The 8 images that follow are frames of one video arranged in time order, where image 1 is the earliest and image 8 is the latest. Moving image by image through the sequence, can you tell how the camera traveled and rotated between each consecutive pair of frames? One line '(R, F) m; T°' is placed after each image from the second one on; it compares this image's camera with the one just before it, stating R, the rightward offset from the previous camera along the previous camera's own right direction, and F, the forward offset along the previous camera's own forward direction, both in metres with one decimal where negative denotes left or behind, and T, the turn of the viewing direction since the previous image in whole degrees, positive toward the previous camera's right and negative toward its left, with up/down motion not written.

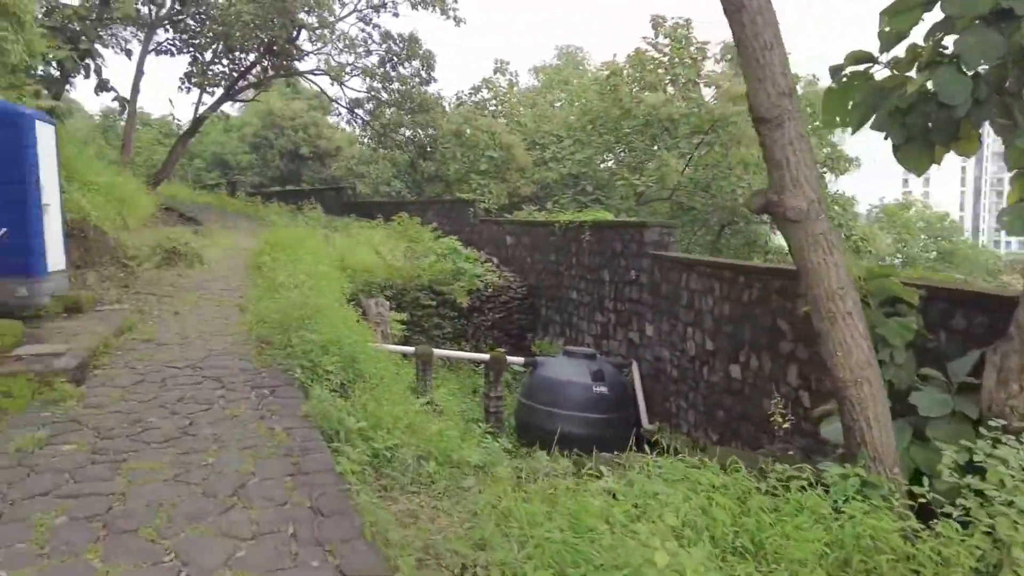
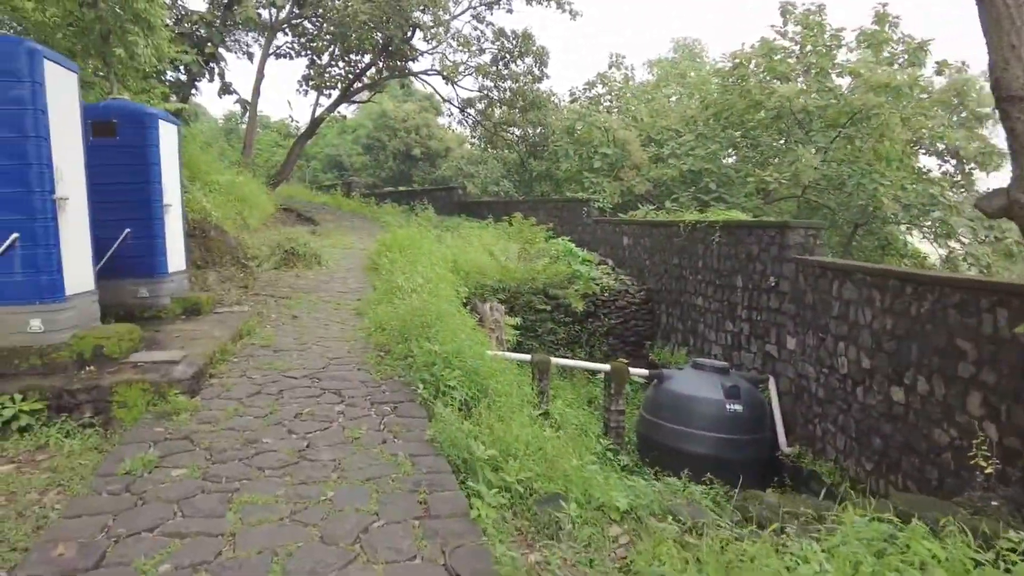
(-0.2, +0.4) m; -8°
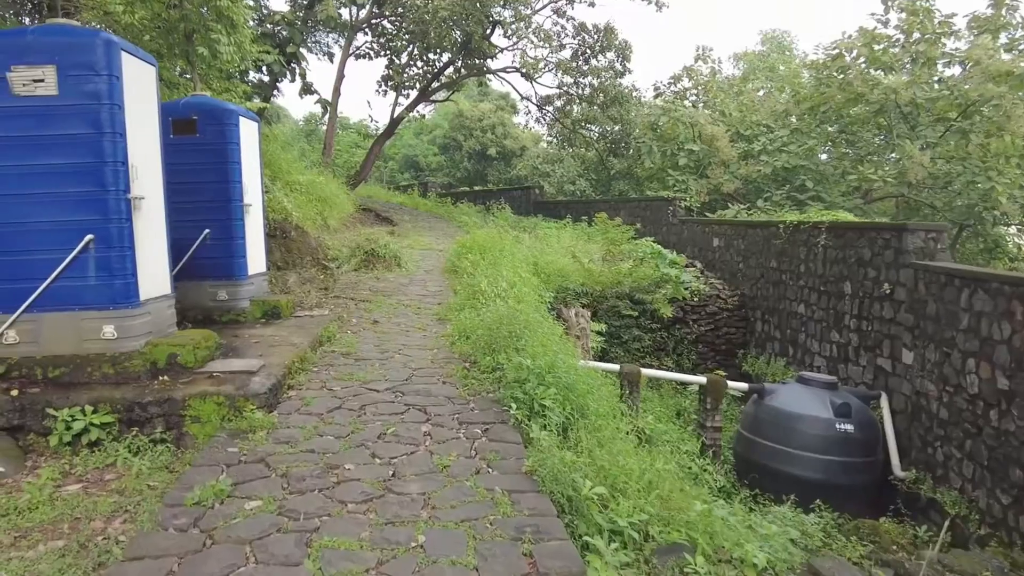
(-0.1, +0.4) m; -5°
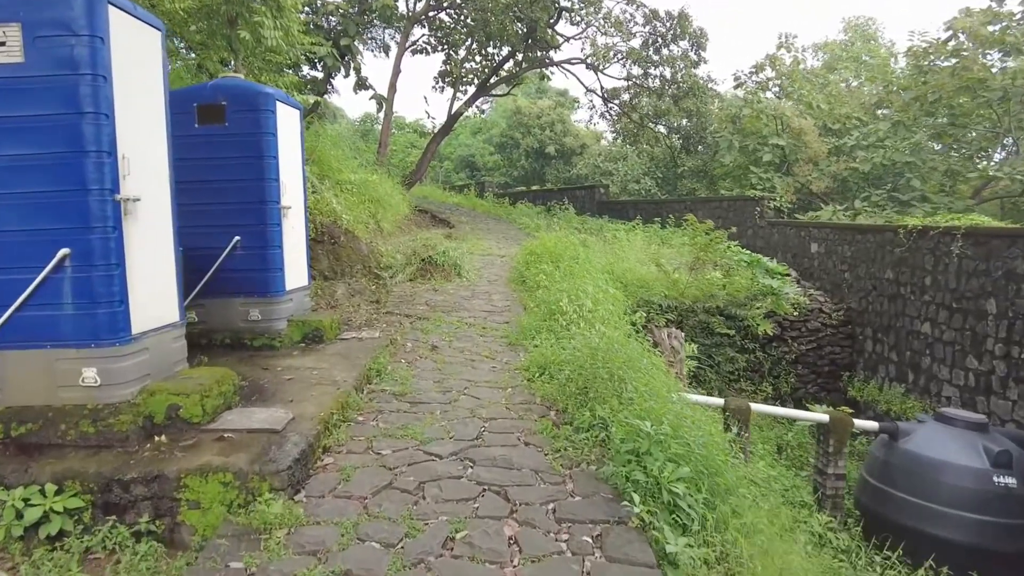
(-0.2, +0.9) m; -4°
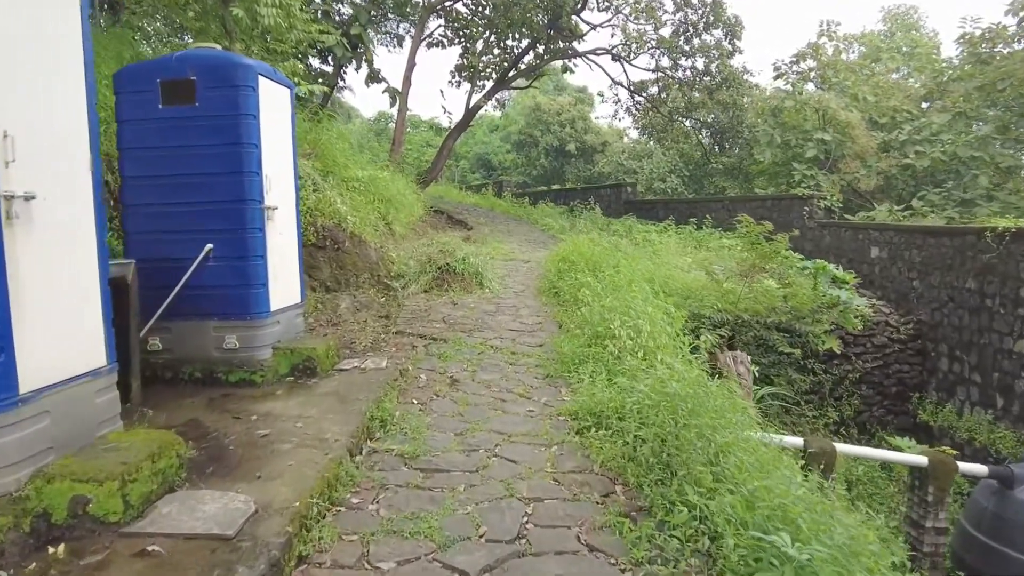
(-0.1, +0.8) m; -1°
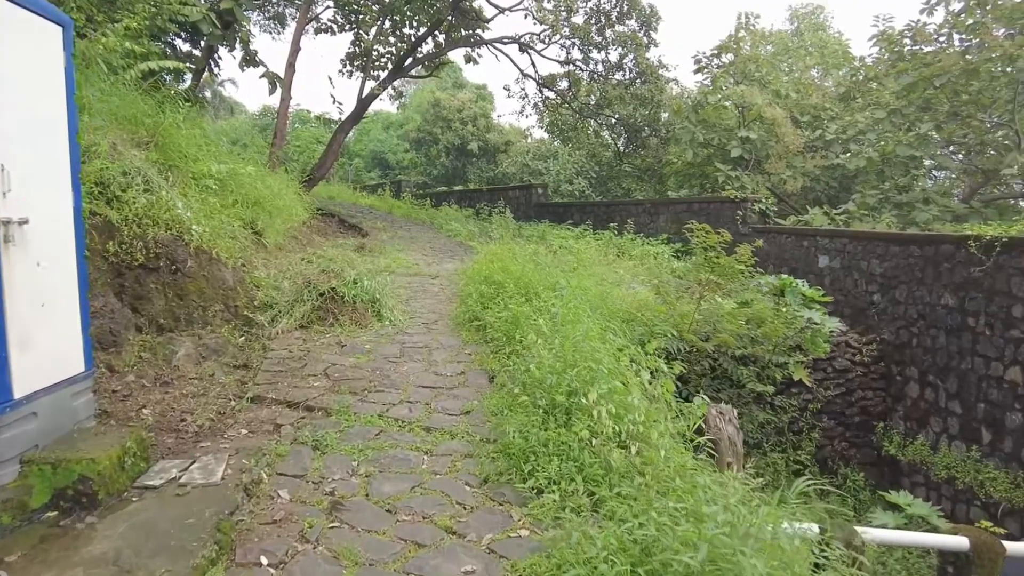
(-0.1, +1.3) m; +8°
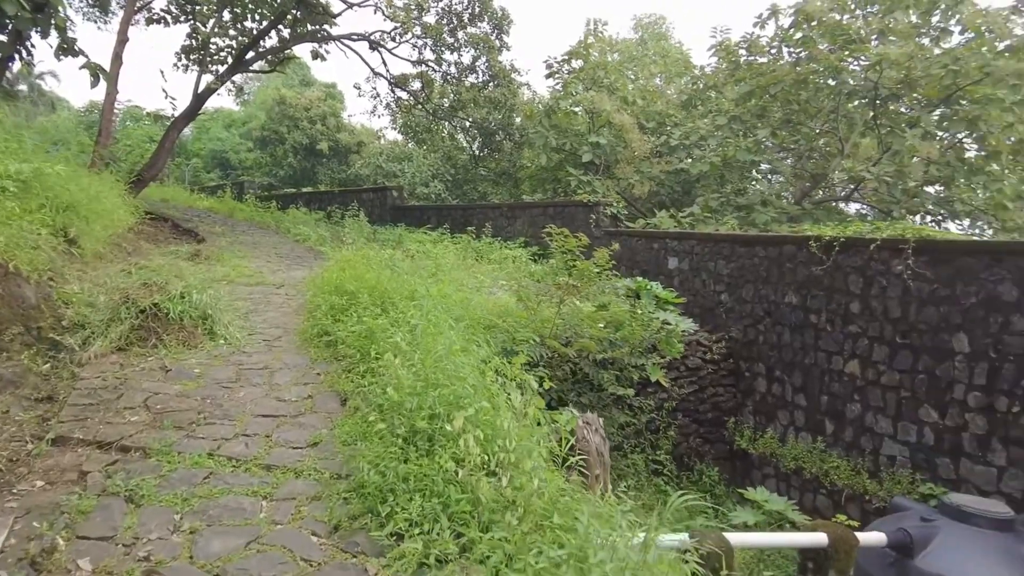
(0.0, +0.2) m; +11°
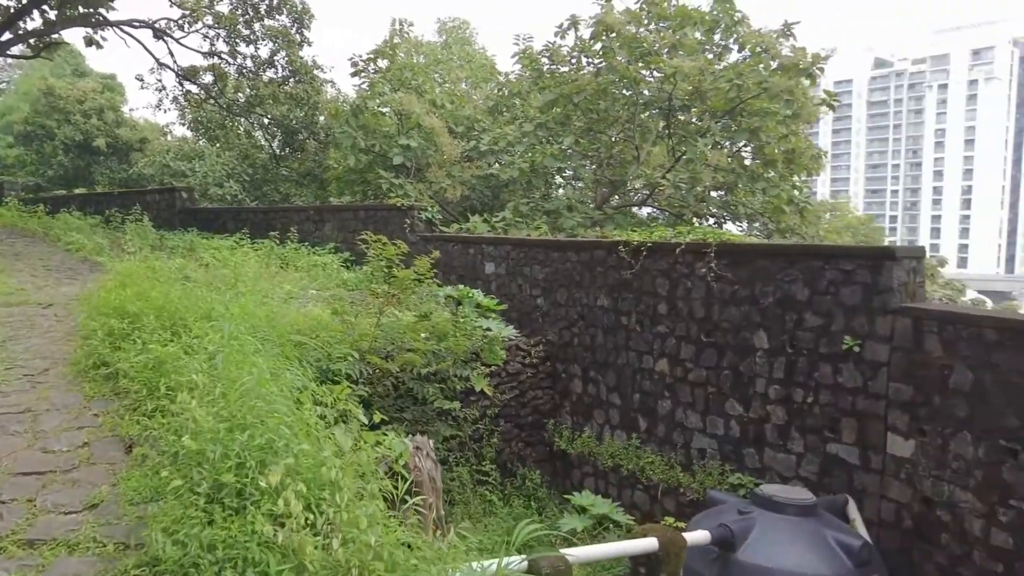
(0.0, +0.2) m; +14°
